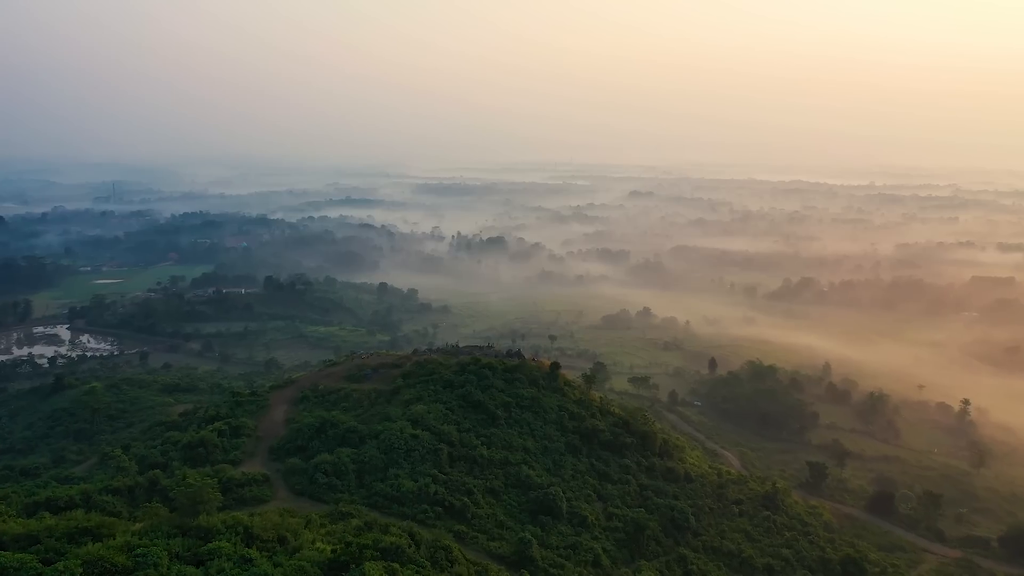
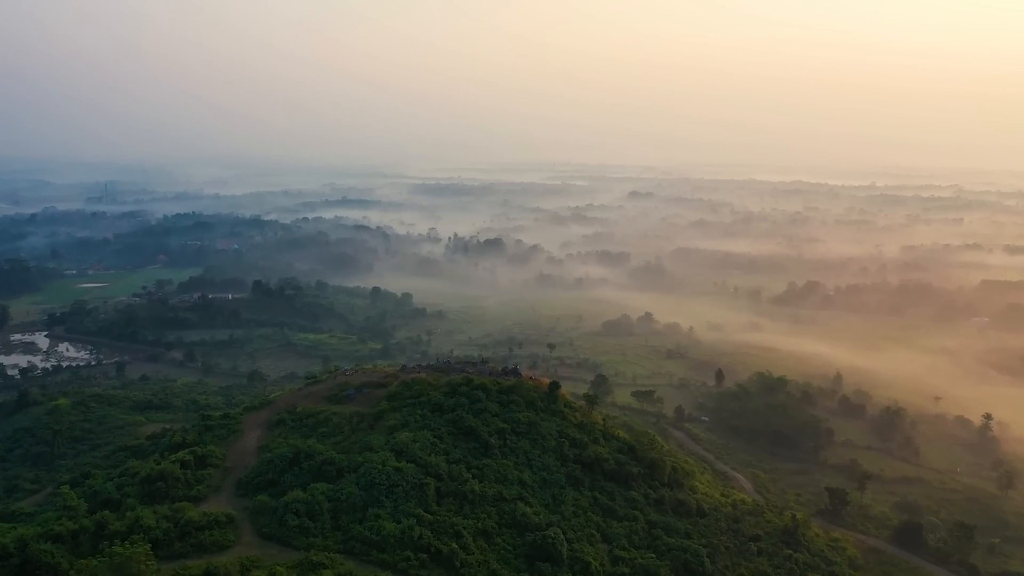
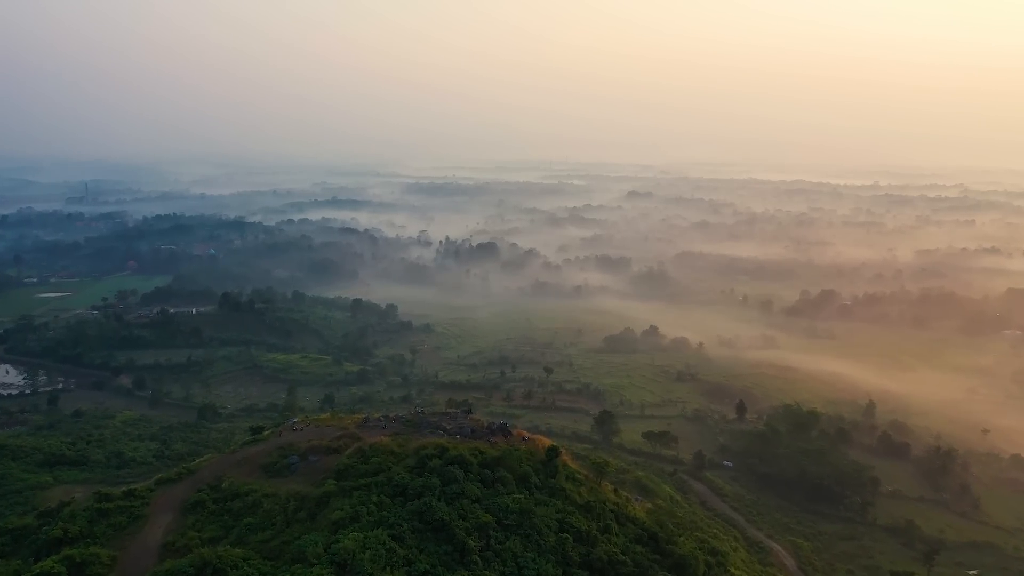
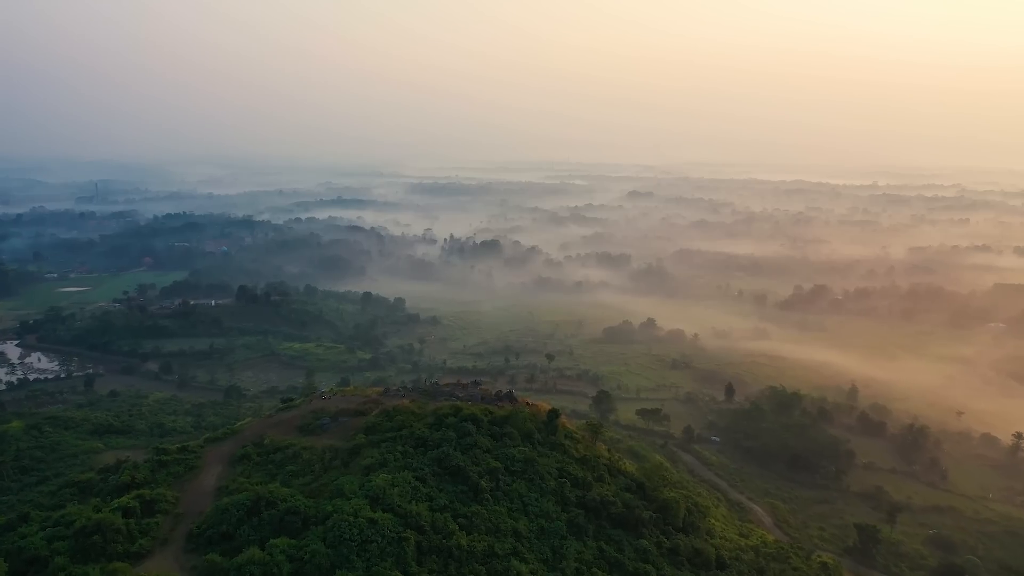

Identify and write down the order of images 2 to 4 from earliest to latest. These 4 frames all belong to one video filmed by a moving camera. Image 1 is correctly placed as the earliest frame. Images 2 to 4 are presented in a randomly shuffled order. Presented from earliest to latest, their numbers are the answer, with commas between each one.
2, 4, 3
